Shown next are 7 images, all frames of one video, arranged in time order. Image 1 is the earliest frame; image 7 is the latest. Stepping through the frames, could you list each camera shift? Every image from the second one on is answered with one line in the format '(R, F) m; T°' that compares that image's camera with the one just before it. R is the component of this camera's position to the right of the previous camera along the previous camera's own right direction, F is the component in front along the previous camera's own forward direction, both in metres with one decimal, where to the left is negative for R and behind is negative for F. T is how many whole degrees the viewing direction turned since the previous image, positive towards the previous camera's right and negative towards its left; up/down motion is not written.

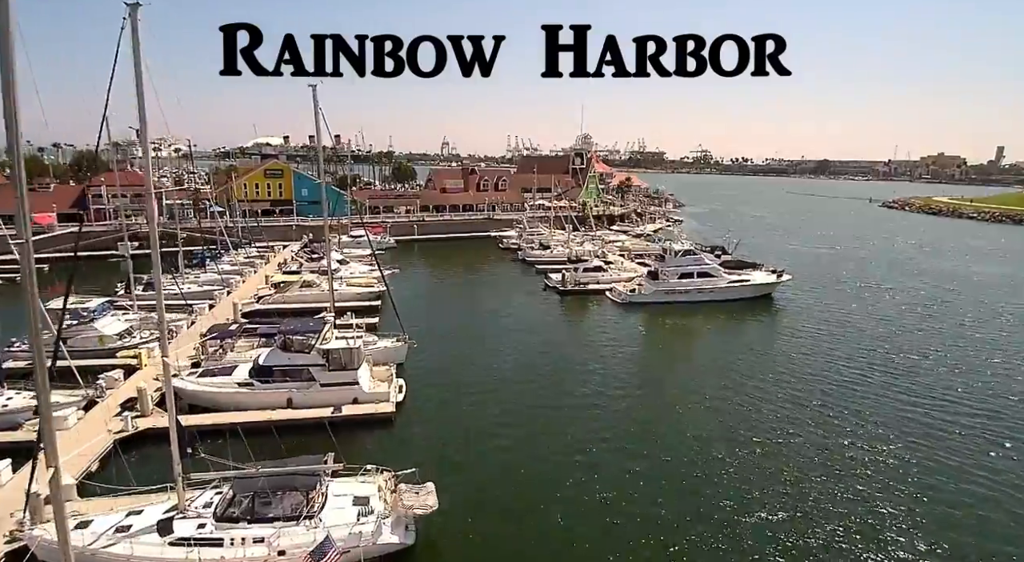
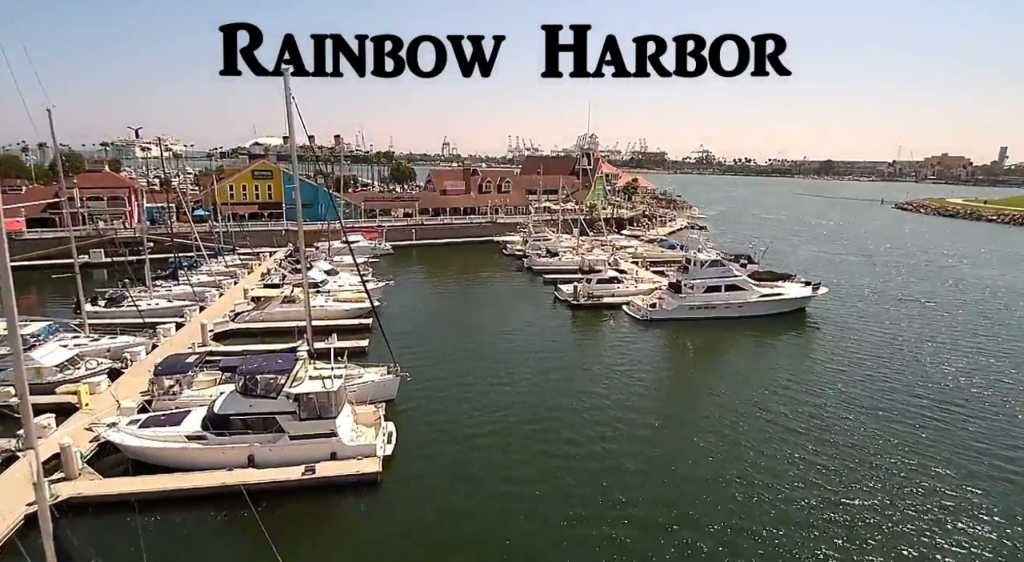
(-0.4, +4.2) m; 0°
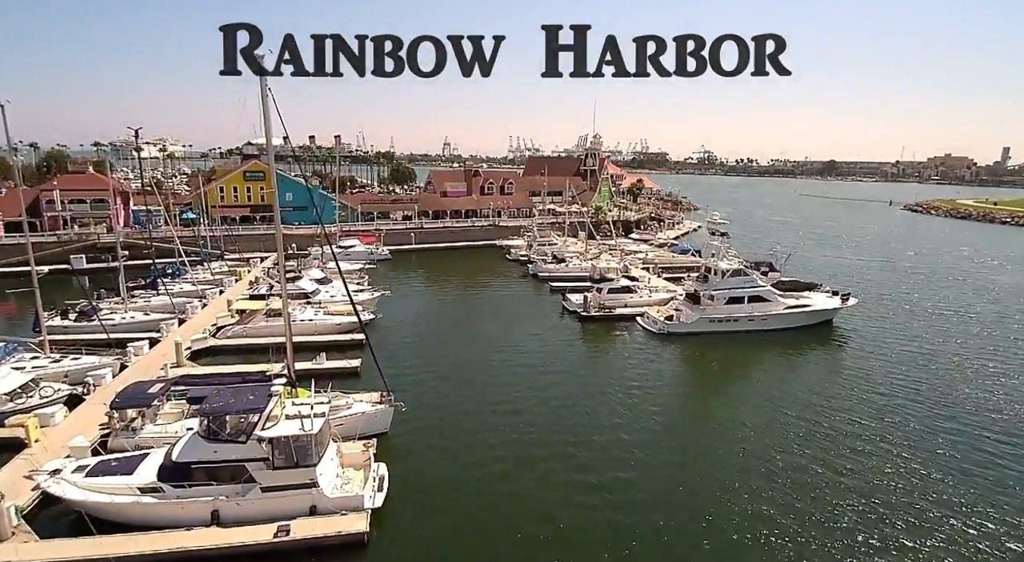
(-0.3, +2.8) m; 0°
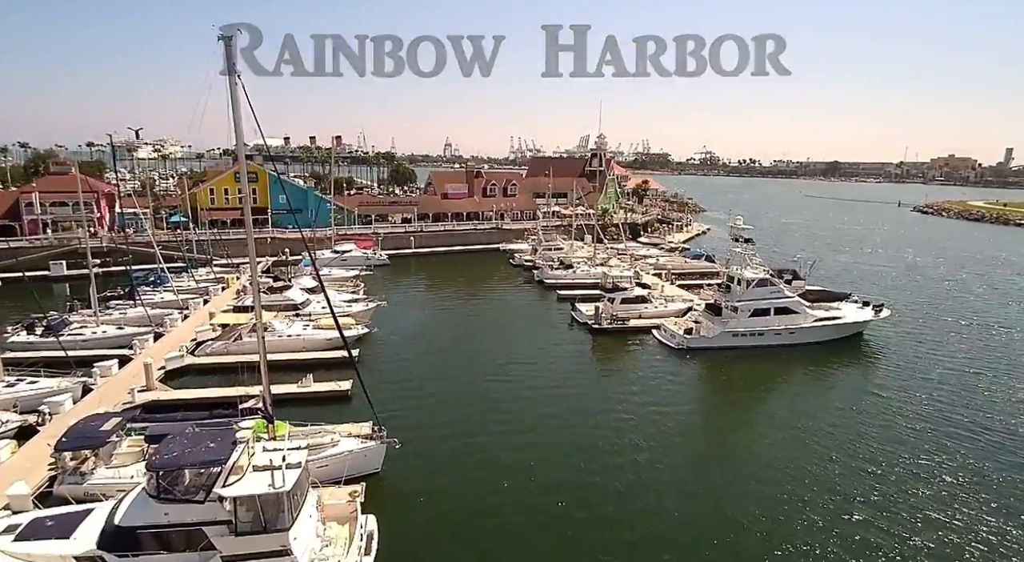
(-0.3, +2.7) m; 0°
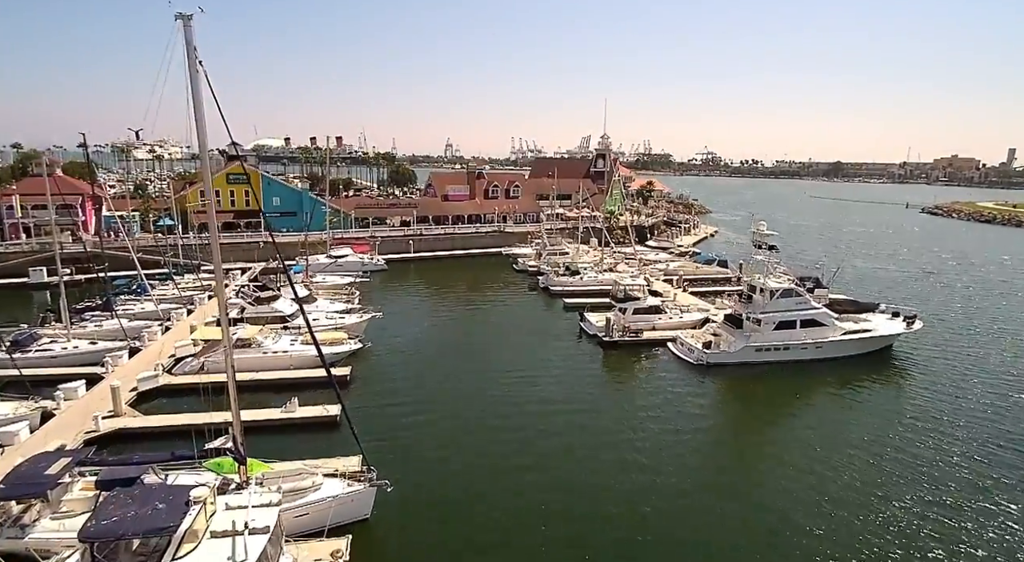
(-0.2, +2.3) m; 0°
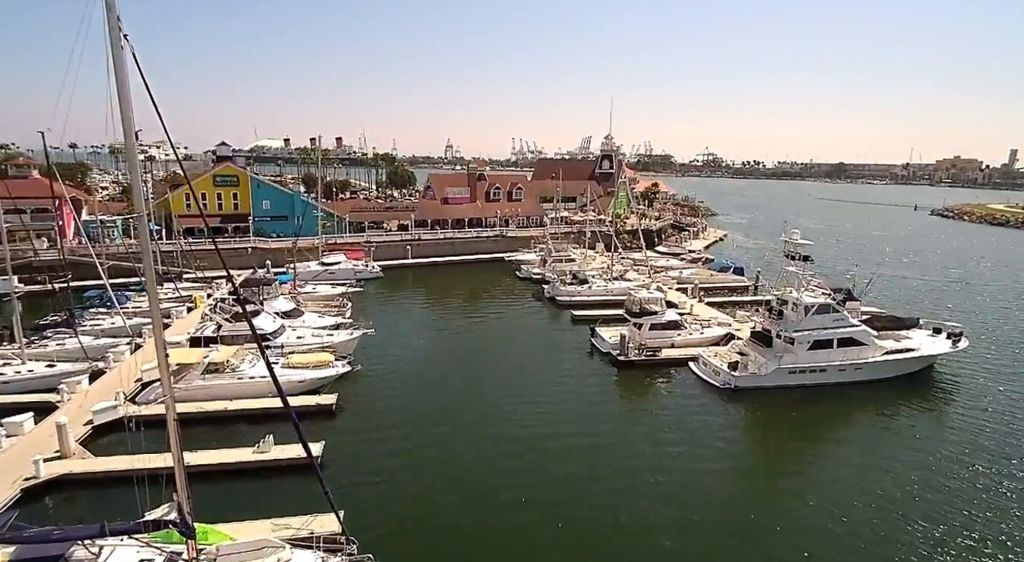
(-0.3, +2.8) m; 0°
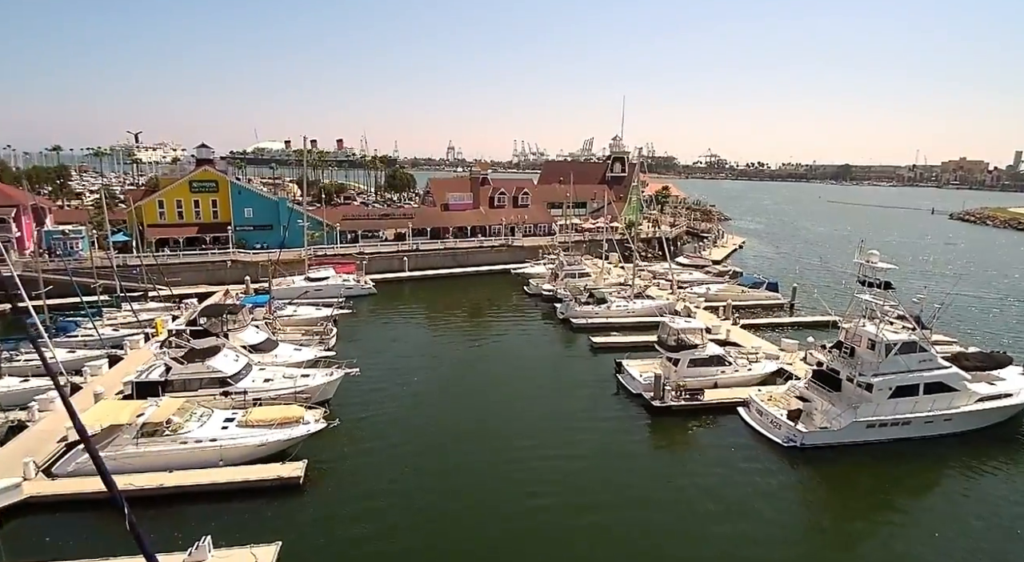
(-0.5, +4.8) m; 0°
